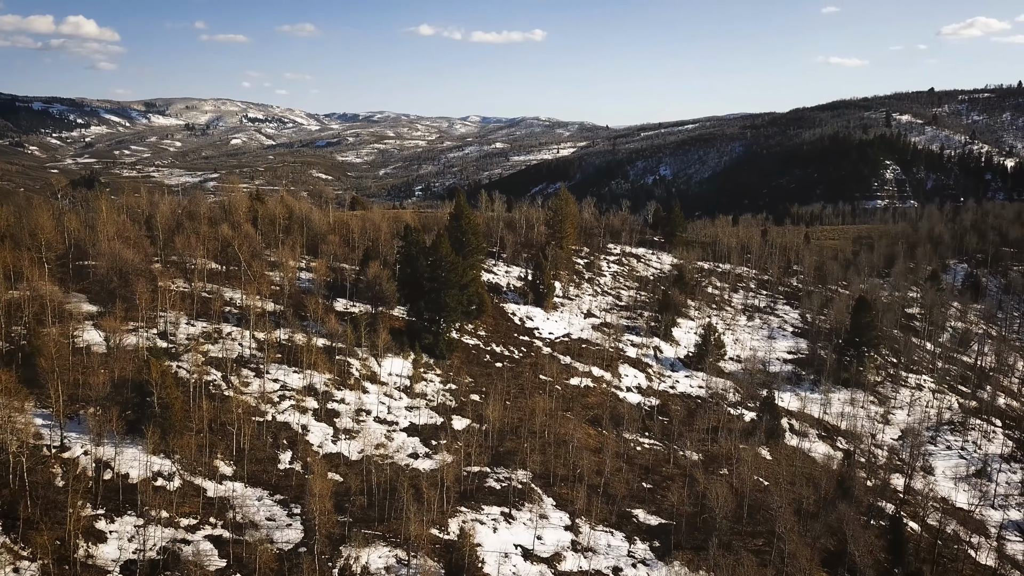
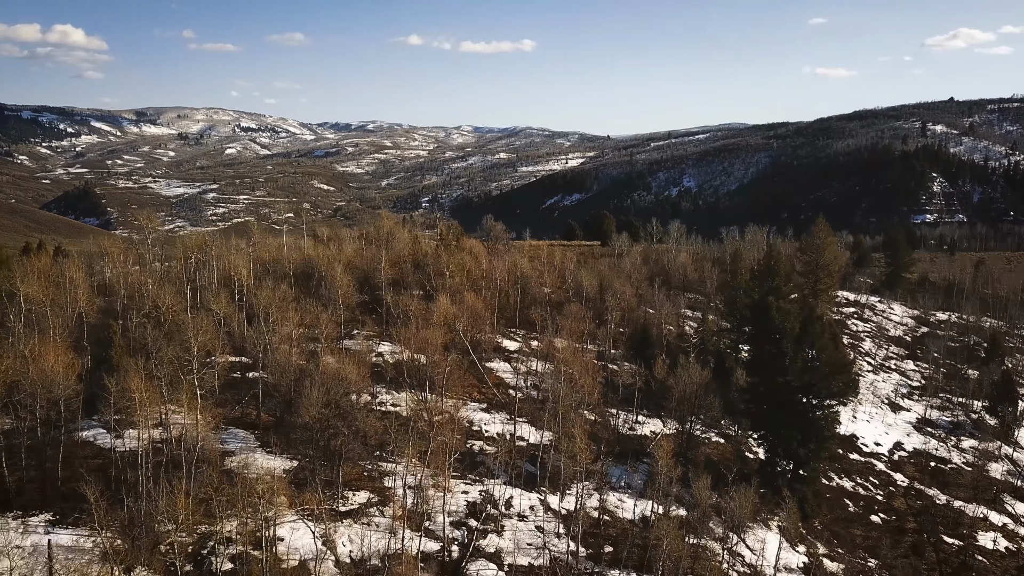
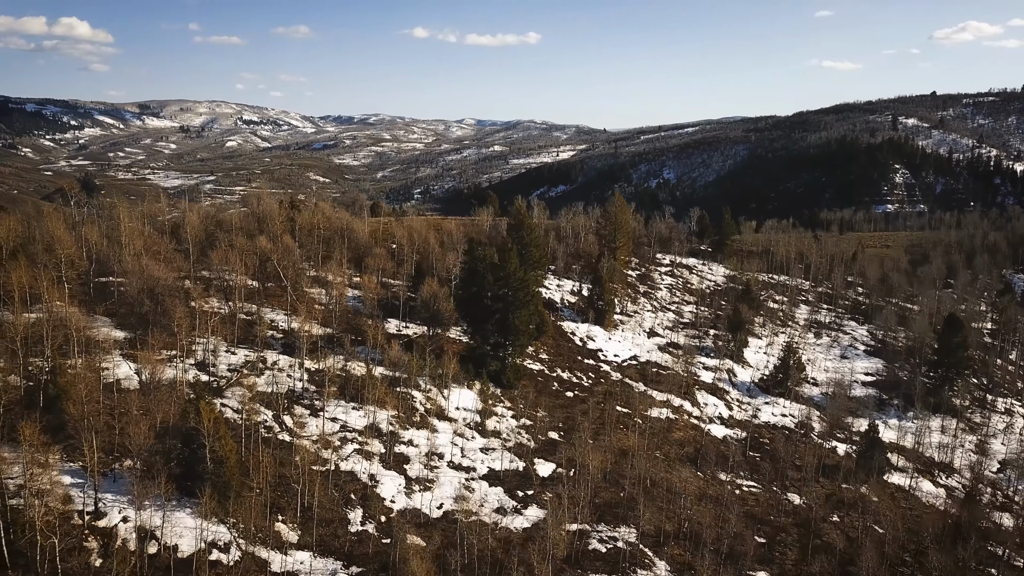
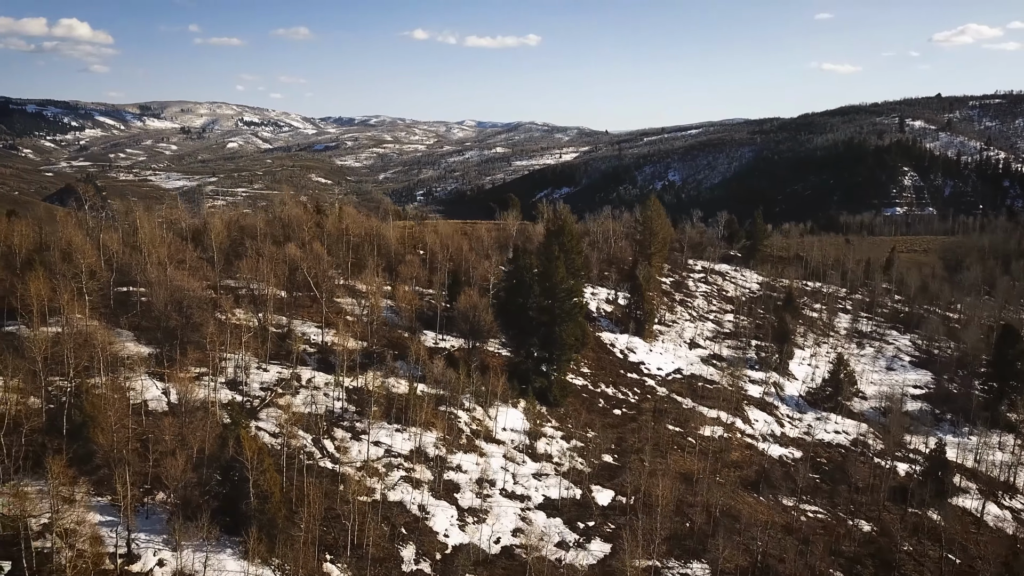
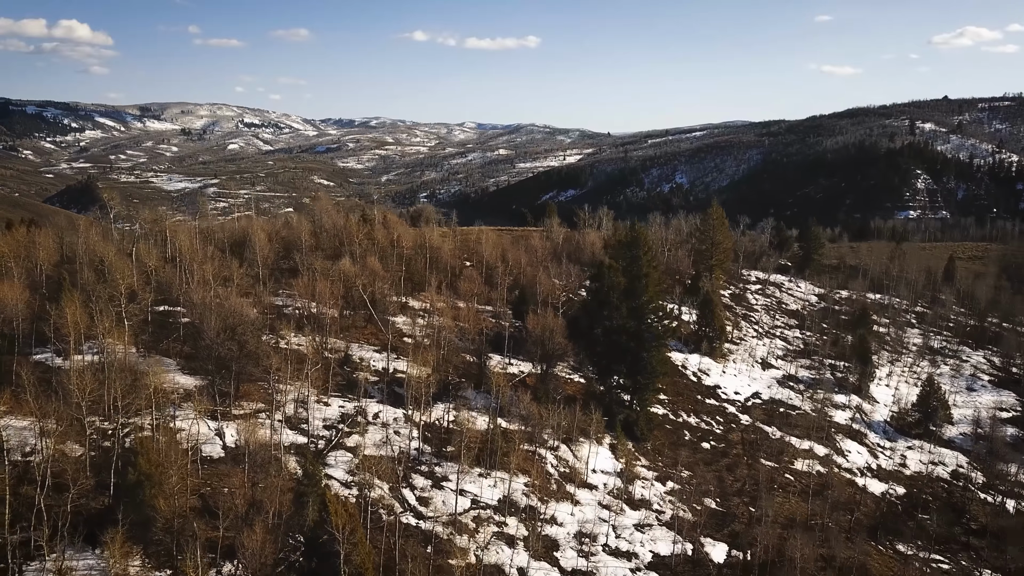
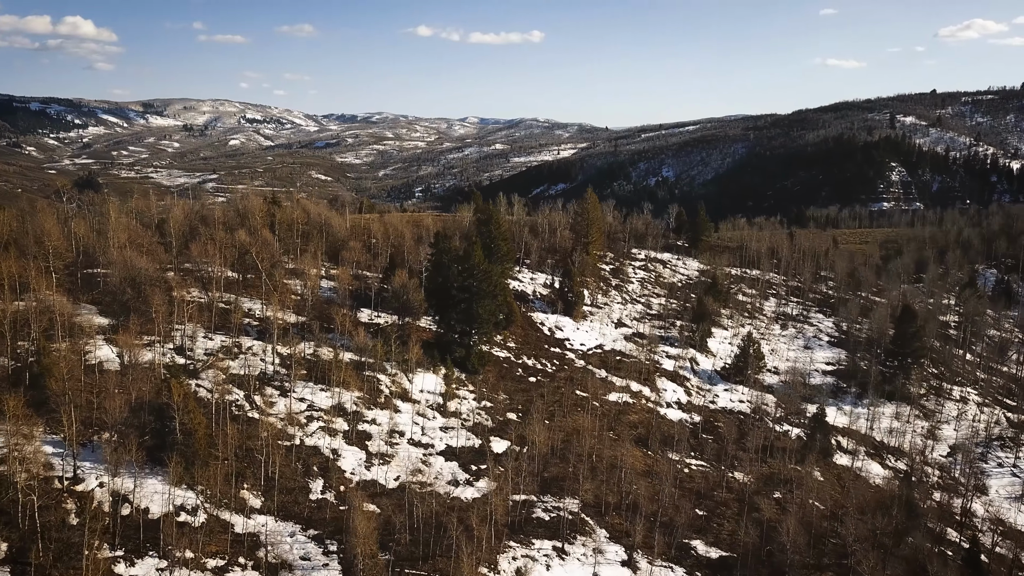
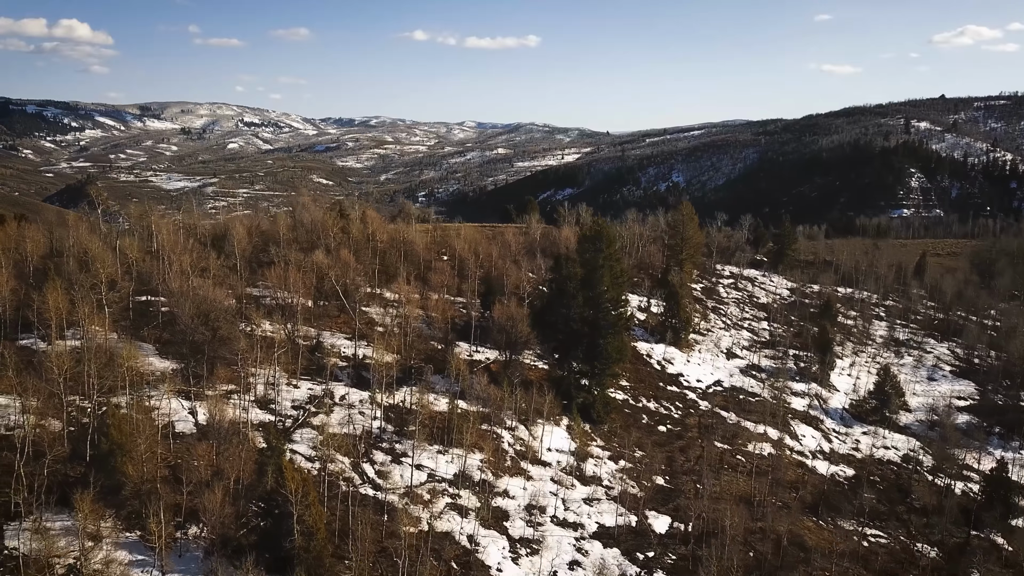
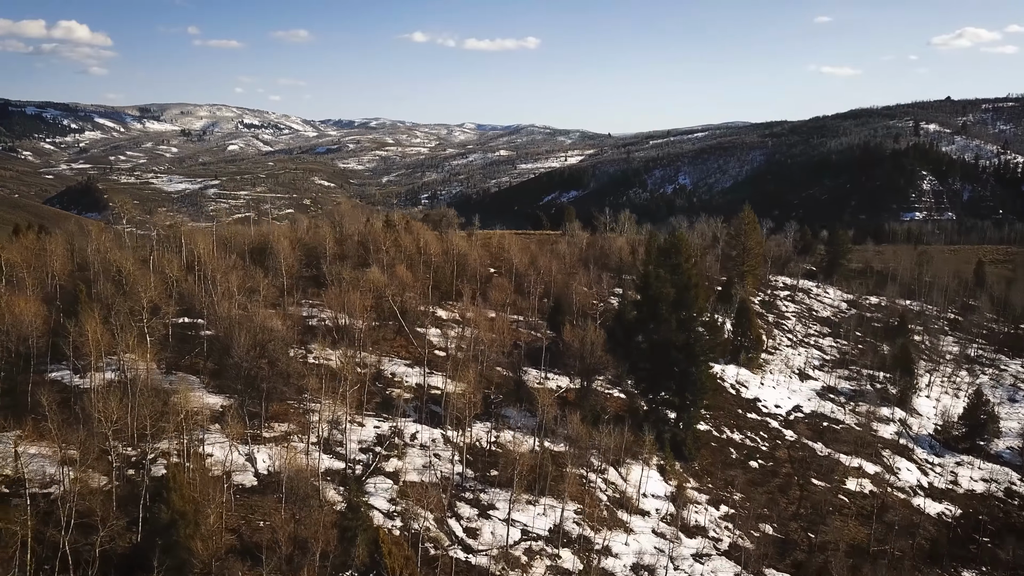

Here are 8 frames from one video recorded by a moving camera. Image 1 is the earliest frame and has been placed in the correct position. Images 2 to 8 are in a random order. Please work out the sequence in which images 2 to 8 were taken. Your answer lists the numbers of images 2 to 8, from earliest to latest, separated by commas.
6, 3, 4, 7, 5, 8, 2
